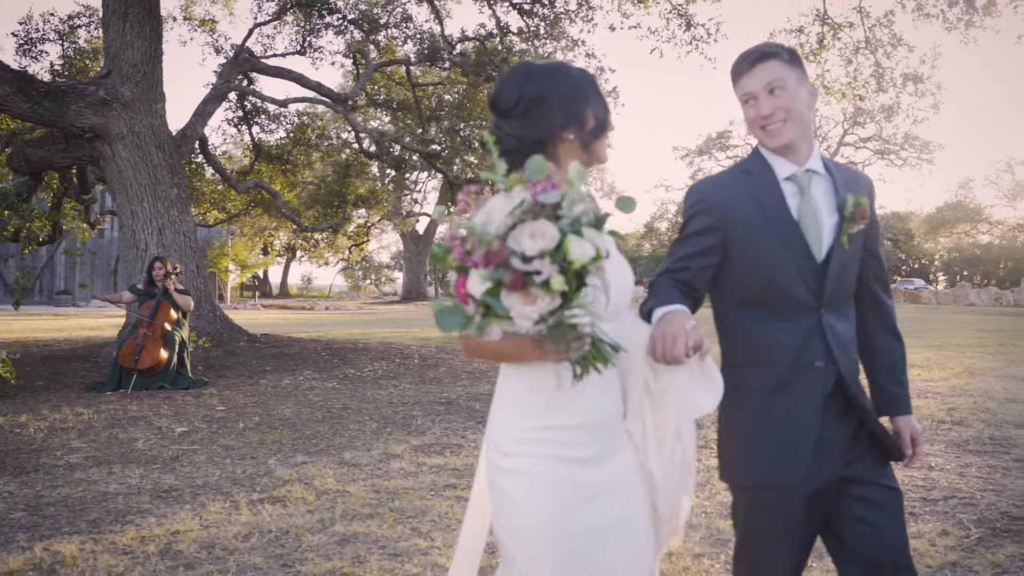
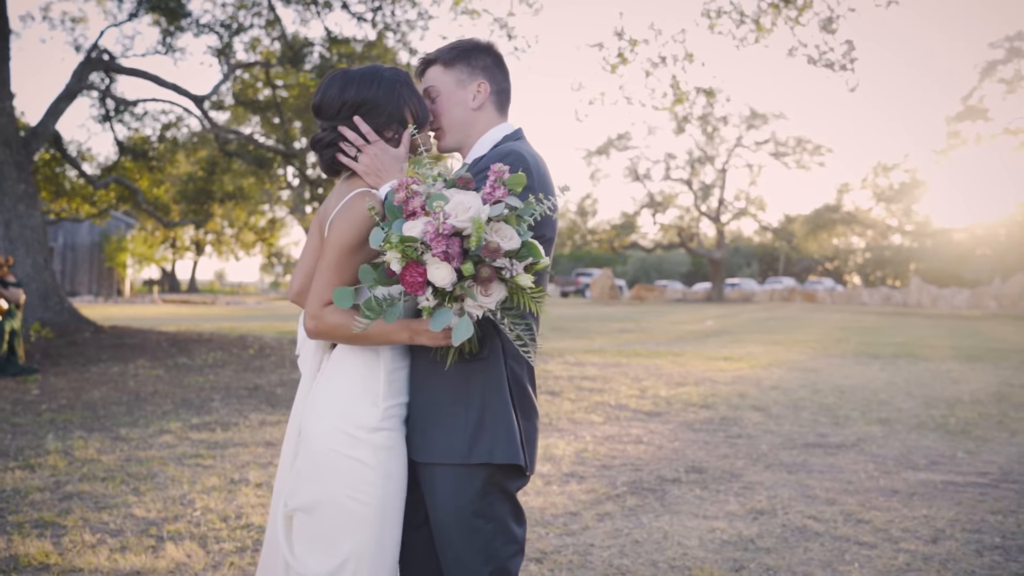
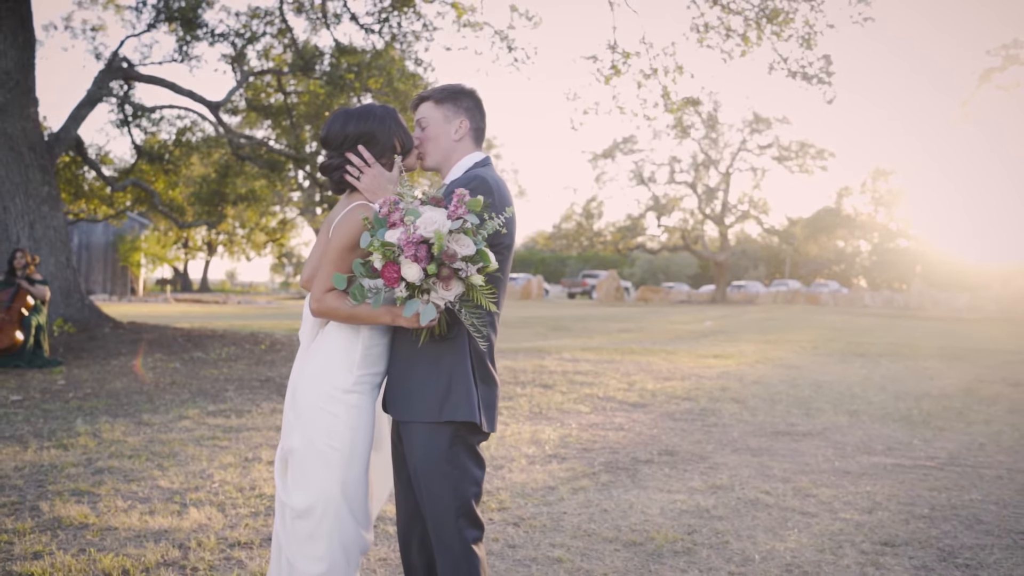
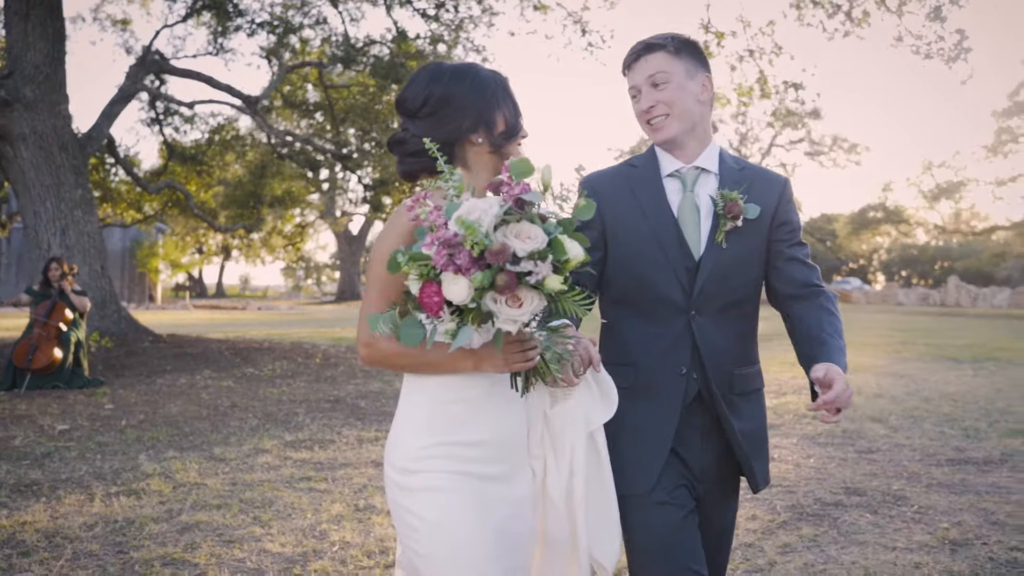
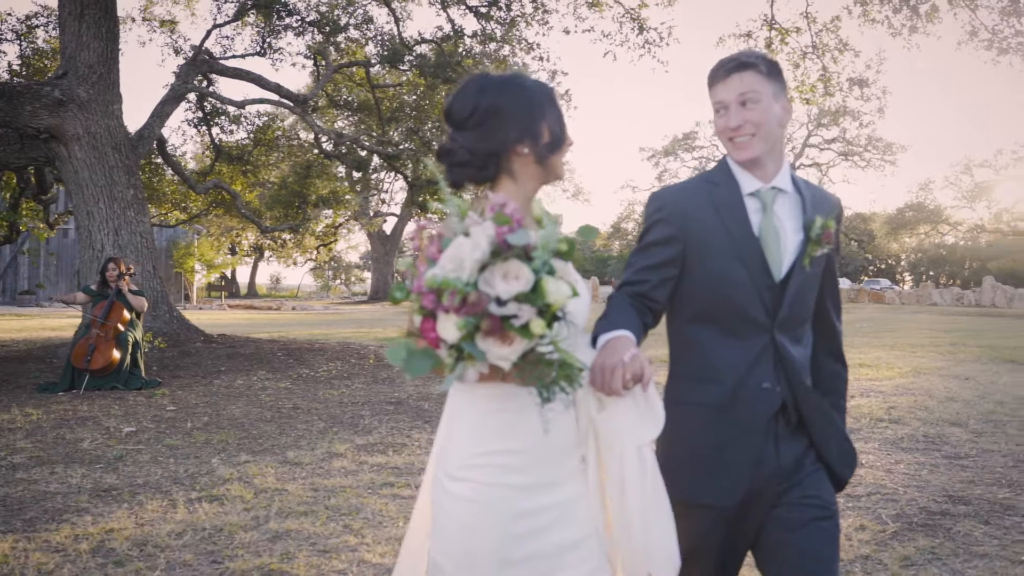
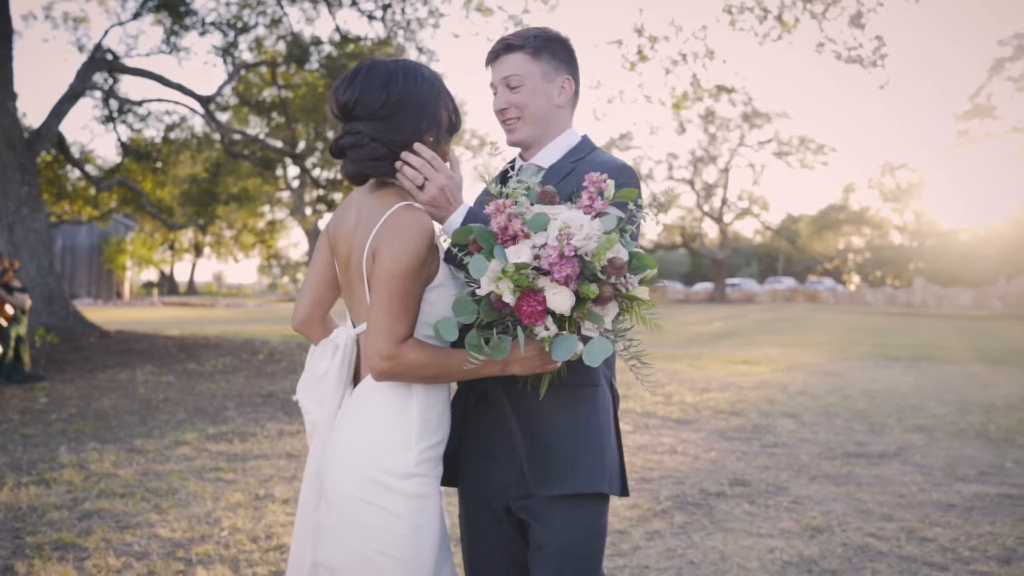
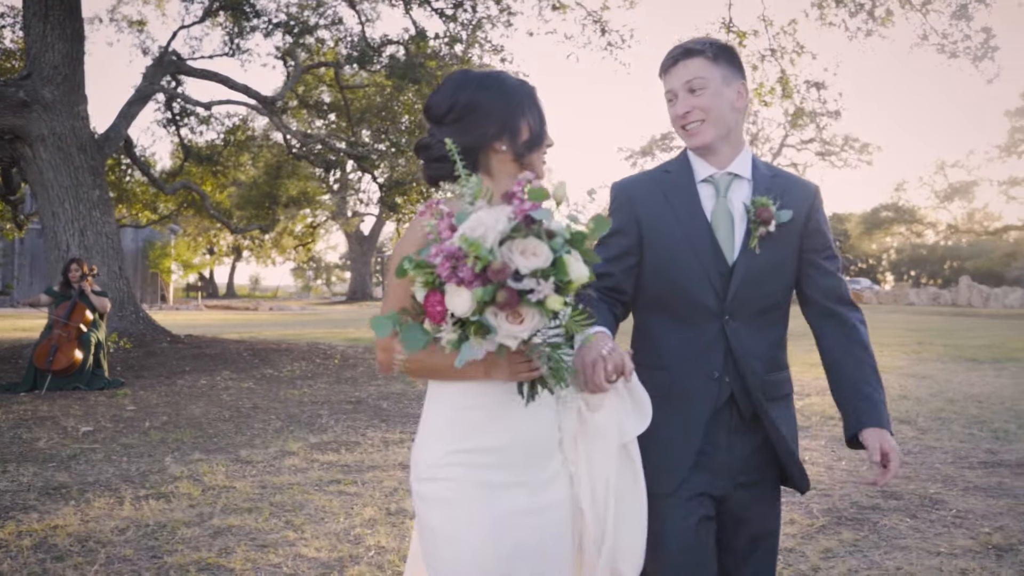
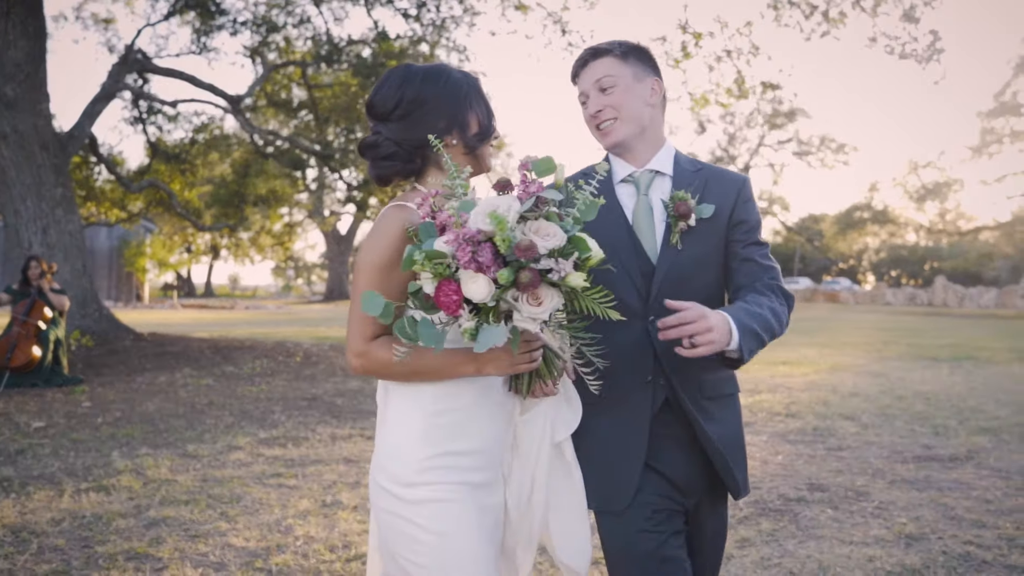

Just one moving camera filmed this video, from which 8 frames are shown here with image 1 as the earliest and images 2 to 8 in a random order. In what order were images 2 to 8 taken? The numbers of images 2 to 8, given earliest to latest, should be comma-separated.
5, 7, 4, 8, 6, 2, 3
